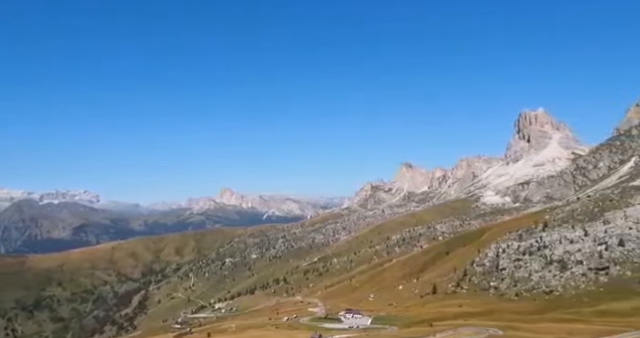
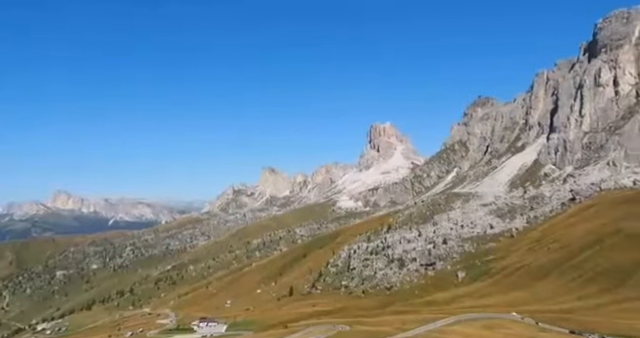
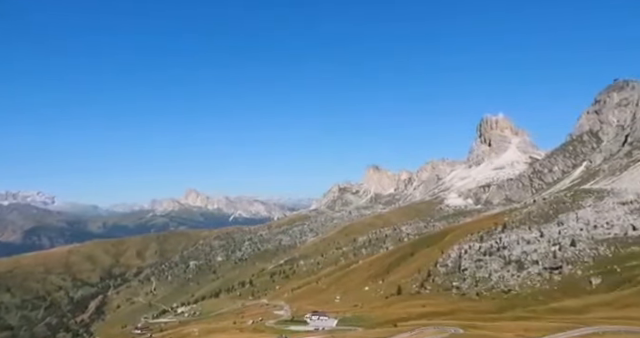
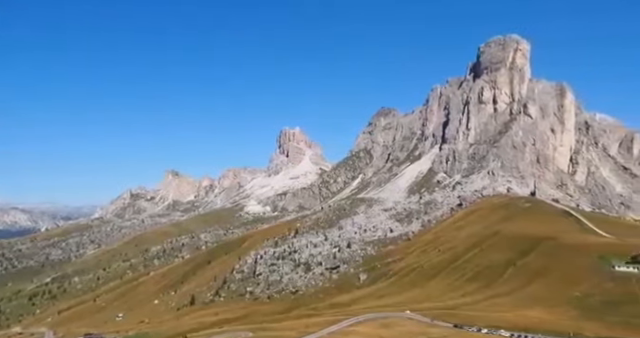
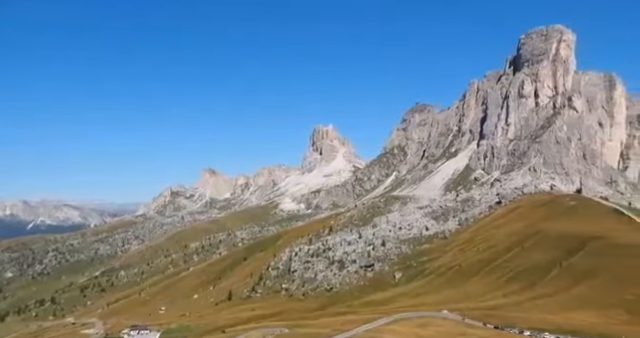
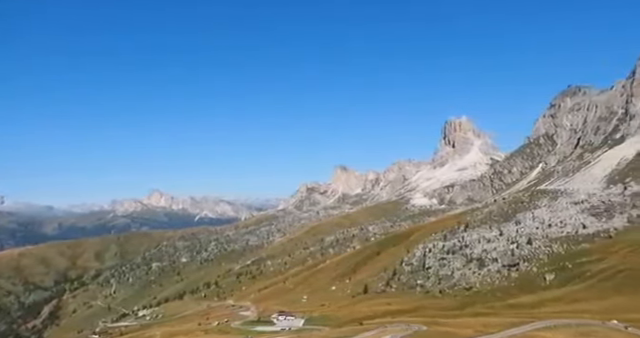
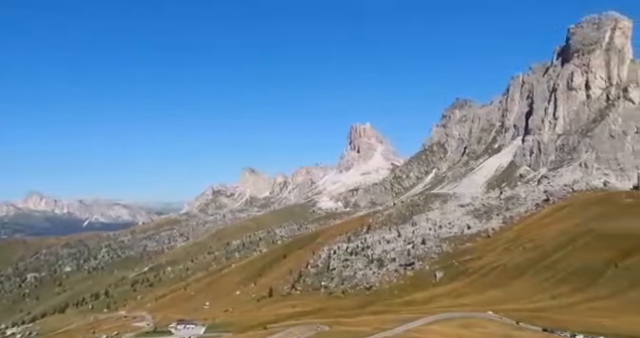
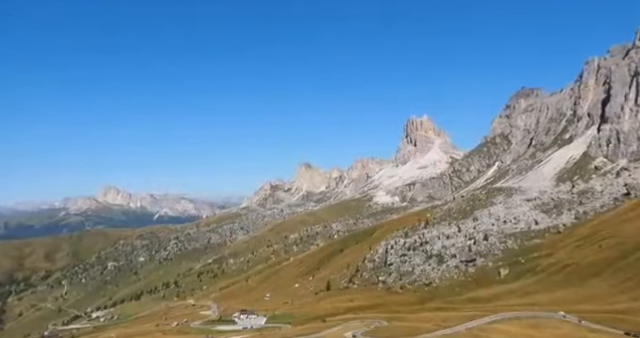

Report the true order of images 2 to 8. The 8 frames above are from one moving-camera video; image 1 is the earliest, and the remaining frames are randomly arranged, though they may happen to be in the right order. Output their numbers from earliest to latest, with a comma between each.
3, 6, 8, 2, 7, 5, 4
